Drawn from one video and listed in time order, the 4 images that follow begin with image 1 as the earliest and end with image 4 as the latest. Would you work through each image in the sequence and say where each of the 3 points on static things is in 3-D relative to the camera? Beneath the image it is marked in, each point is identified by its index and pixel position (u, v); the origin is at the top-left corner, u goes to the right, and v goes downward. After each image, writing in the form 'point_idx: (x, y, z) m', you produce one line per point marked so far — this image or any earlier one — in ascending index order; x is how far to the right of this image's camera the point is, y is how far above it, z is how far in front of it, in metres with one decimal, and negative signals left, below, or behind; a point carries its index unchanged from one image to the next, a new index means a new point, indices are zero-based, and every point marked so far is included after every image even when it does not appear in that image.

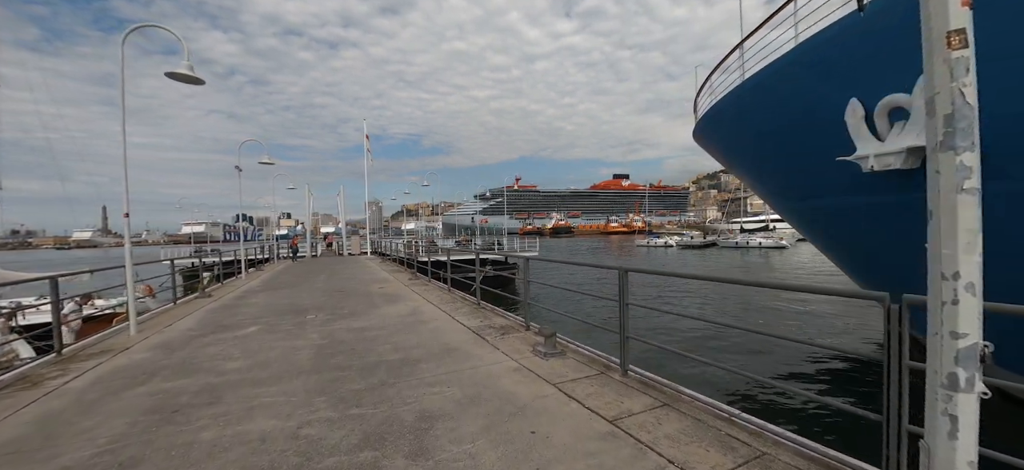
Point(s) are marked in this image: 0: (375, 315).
0: (-2.2, -1.3, +6.0) m
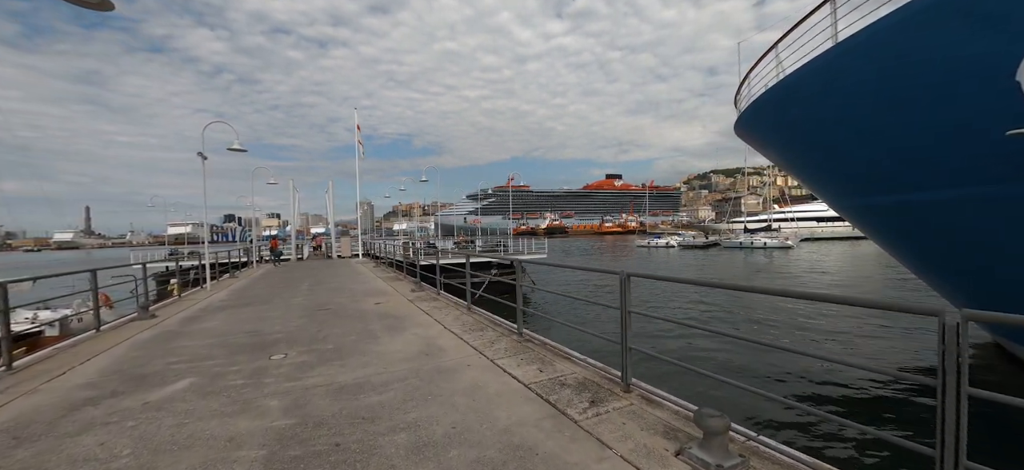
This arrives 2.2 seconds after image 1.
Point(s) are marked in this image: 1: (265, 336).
0: (-1.5, -1.3, +4.1) m
1: (-3.2, -1.3, +5.0) m
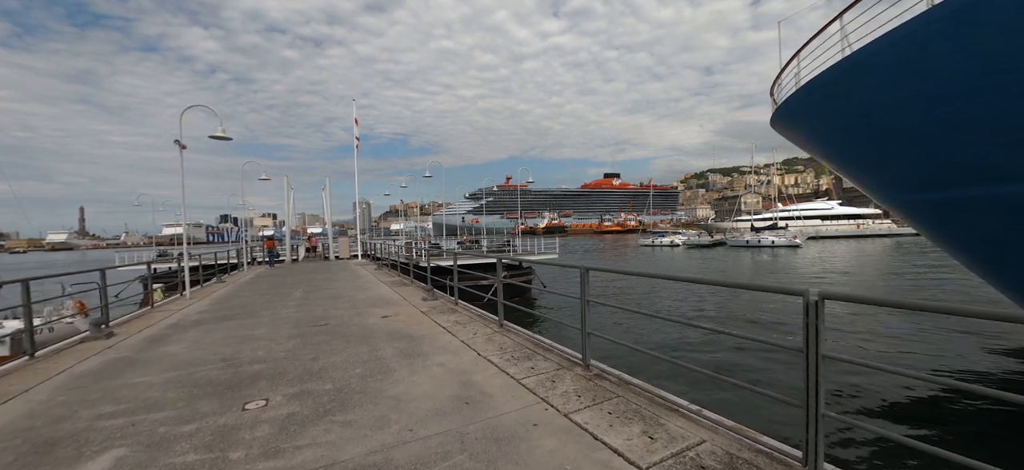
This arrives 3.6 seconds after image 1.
0: (-0.9, -1.3, +2.9) m
1: (-2.7, -1.3, +3.8) m
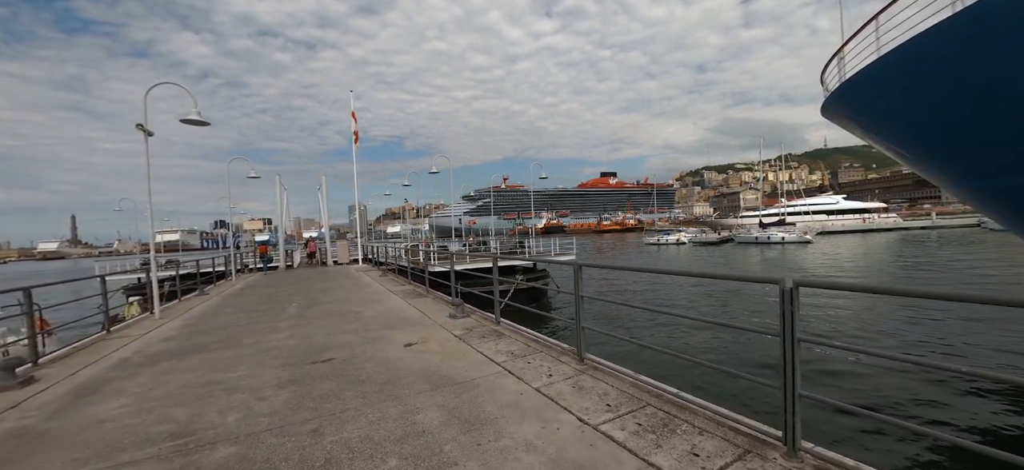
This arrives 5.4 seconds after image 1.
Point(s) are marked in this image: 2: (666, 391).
0: (-0.1, -1.2, +1.4) m
1: (-1.9, -1.3, +2.3) m
2: (+1.2, -1.1, +2.7) m
